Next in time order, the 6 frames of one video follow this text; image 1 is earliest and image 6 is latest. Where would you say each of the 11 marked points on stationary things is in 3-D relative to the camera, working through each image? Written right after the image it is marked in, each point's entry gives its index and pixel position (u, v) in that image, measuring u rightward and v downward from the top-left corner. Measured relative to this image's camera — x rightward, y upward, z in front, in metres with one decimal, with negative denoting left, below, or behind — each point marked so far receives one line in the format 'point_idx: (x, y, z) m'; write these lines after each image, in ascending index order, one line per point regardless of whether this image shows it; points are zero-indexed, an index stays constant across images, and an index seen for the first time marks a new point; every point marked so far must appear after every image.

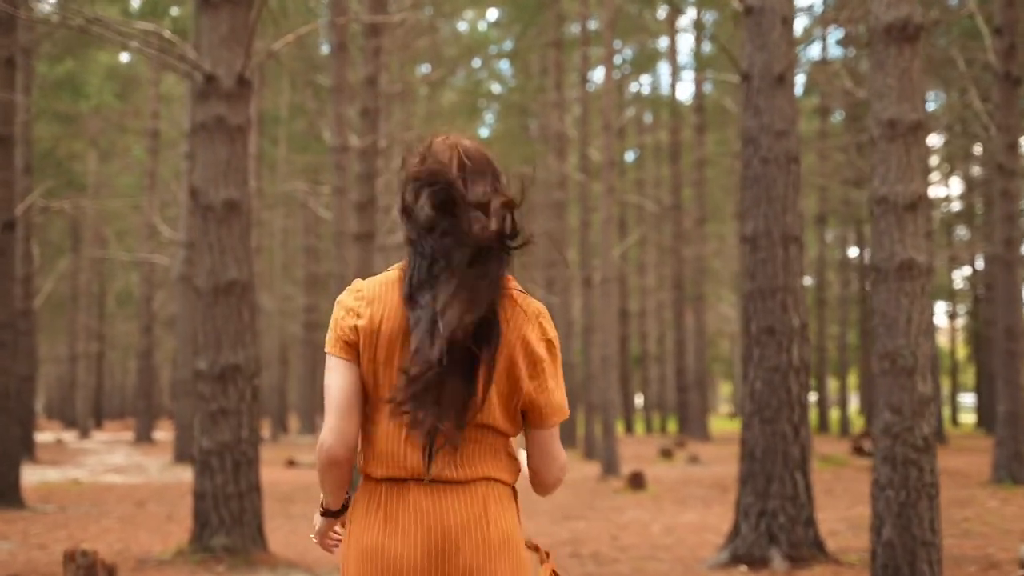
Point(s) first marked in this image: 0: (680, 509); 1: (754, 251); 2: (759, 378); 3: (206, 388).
0: (+1.8, -2.3, +11.6) m
1: (+1.7, +0.3, +7.8) m
2: (+1.7, -0.6, +7.7) m
3: (-2.1, -0.7, +7.7) m
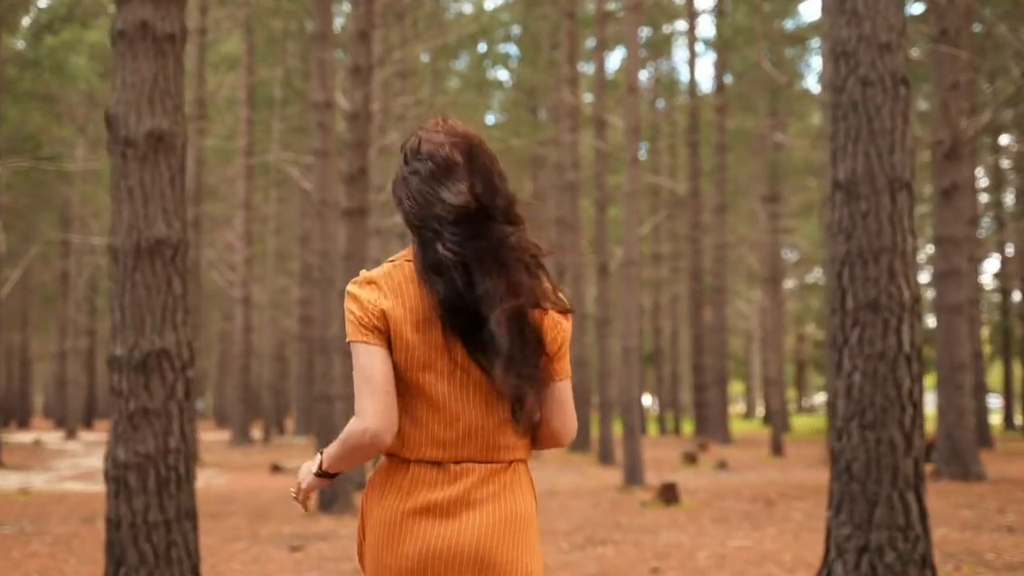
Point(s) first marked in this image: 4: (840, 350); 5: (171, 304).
0: (+1.9, -2.1, +9.7) m
1: (+1.8, +0.5, +5.9) m
2: (+1.8, -0.4, +5.8) m
3: (-2.0, -0.5, +5.8) m
4: (+1.7, -0.3, +5.9) m
5: (-1.8, -0.1, +5.9) m
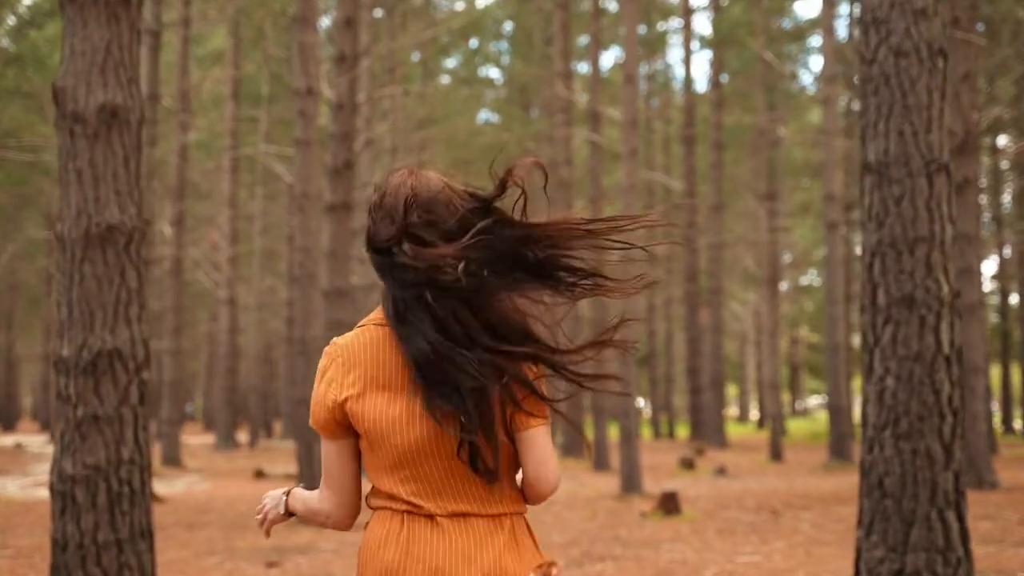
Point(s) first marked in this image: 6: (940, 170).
0: (+1.8, -2.1, +9.1) m
1: (+1.8, +0.5, +5.3) m
2: (+1.8, -0.4, +5.2) m
3: (-2.1, -0.5, +5.2) m
4: (+1.7, -0.3, +5.3) m
5: (-1.9, -0.1, +5.3) m
6: (+2.0, +0.6, +5.3) m
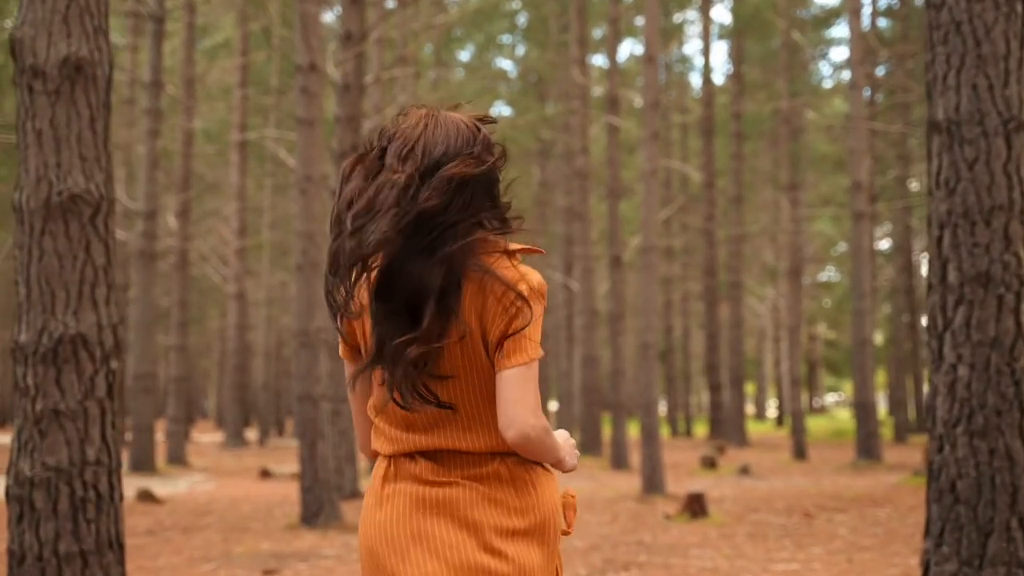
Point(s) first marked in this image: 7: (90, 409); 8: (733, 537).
0: (+1.9, -2.0, +8.5) m
1: (+1.8, +0.6, +4.6) m
2: (+1.8, -0.3, +4.5) m
3: (-2.0, -0.4, +4.6) m
4: (+1.8, -0.2, +4.6) m
5: (-1.8, 0.0, +4.7) m
6: (+2.1, +0.7, +4.6) m
7: (-1.8, -0.5, +4.6) m
8: (+1.8, -2.0, +9.1) m
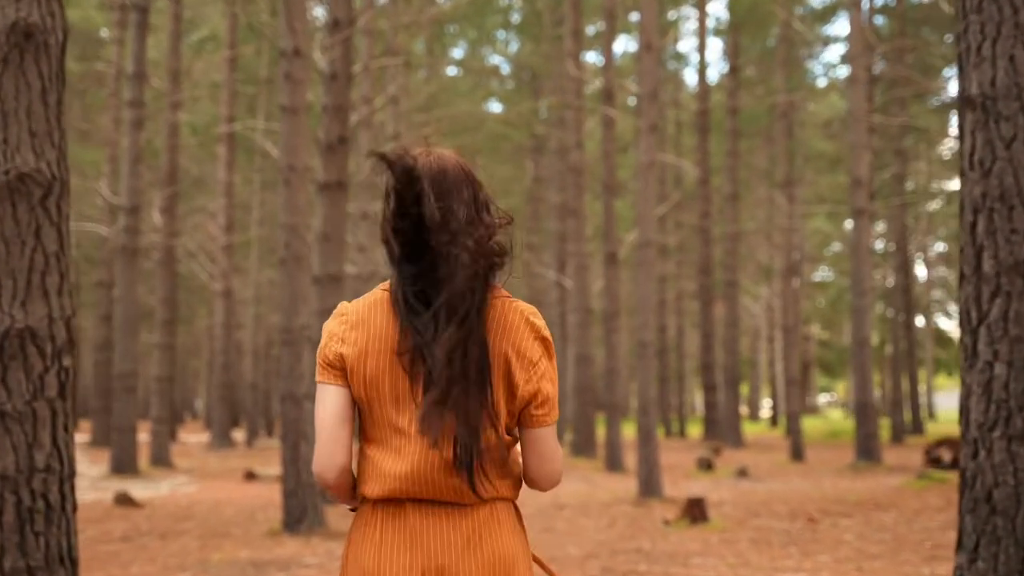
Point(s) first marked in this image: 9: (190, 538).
0: (+1.9, -2.0, +8.1) m
1: (+1.8, +0.6, +4.2) m
2: (+1.8, -0.3, +4.1) m
3: (-2.0, -0.3, +4.2) m
4: (+1.8, -0.2, +4.2) m
5: (-1.8, +0.1, +4.3) m
6: (+2.1, +0.7, +4.2) m
7: (-1.8, -0.5, +4.2) m
8: (+1.8, -2.0, +8.7) m
9: (-2.8, -2.2, +9.7) m
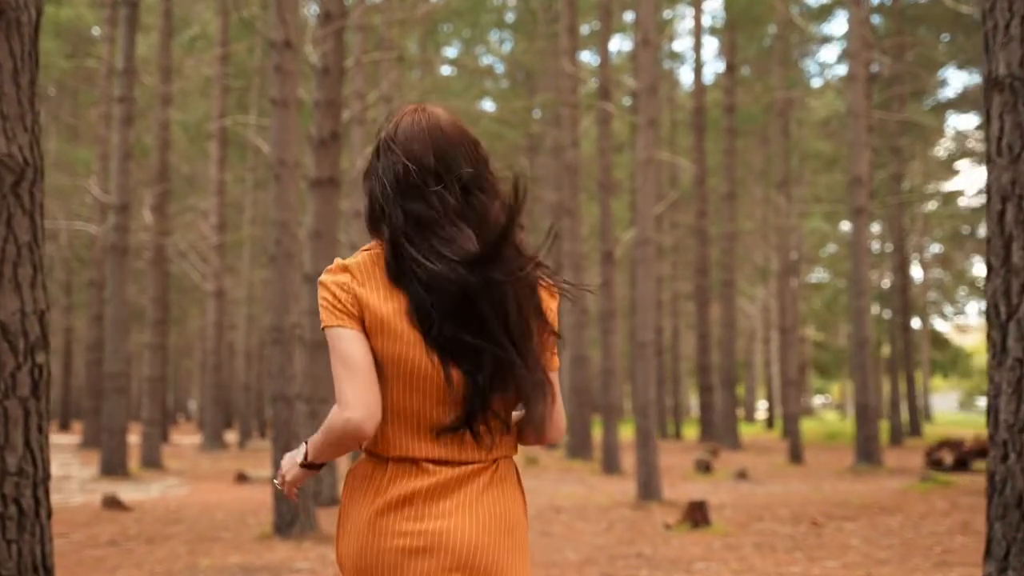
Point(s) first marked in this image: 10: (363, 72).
0: (+1.8, -1.9, +7.8) m
1: (+1.8, +0.7, +4.0) m
2: (+1.8, -0.2, +3.9) m
3: (-2.0, -0.3, +3.9) m
4: (+1.8, -0.1, +4.0) m
5: (-1.8, +0.1, +4.0) m
6: (+2.1, +0.7, +4.0) m
7: (-1.8, -0.4, +3.9) m
8: (+1.7, -2.0, +8.5) m
9: (-2.8, -2.2, +9.4) m
10: (-1.9, +2.8, +14.5) m
